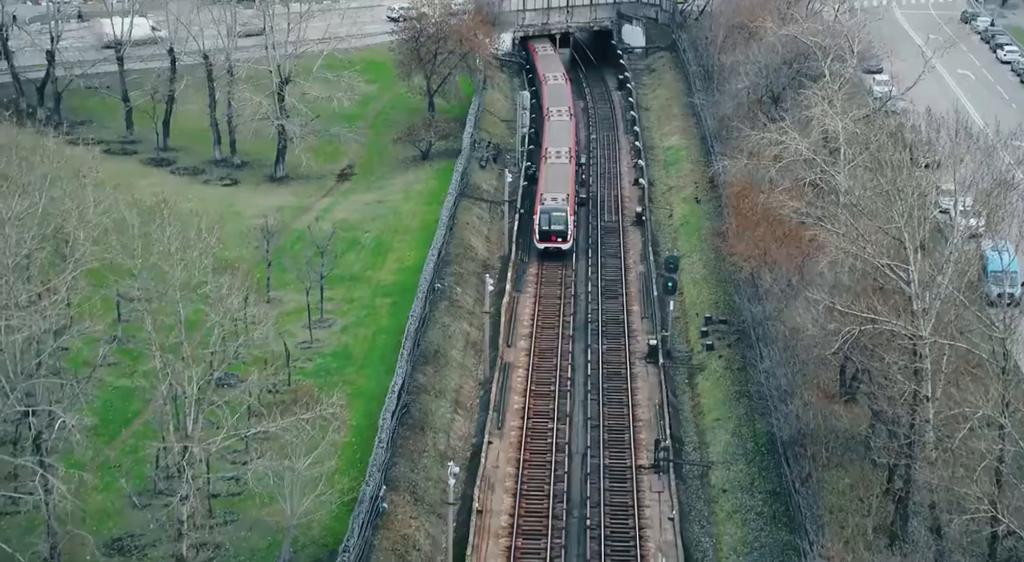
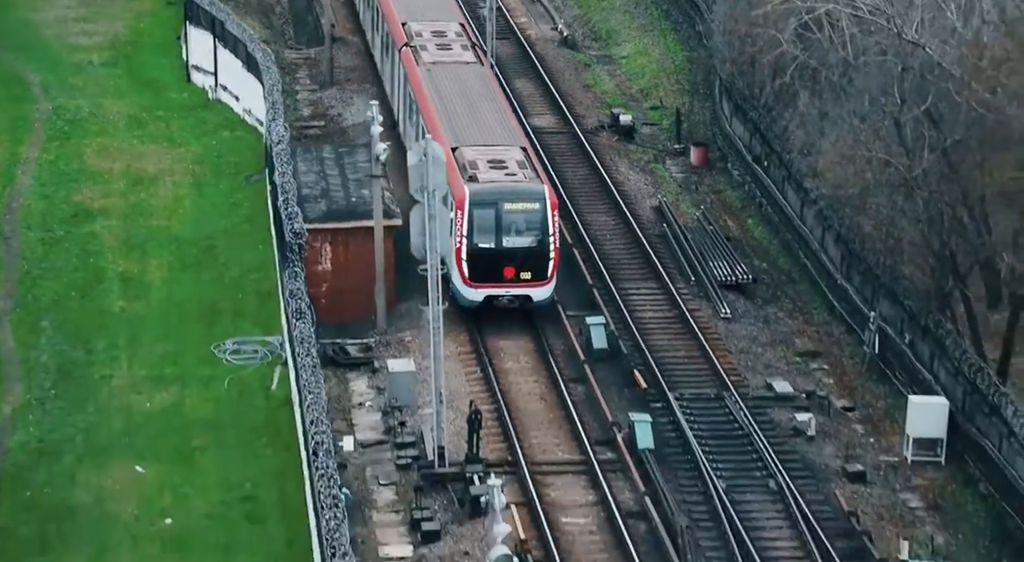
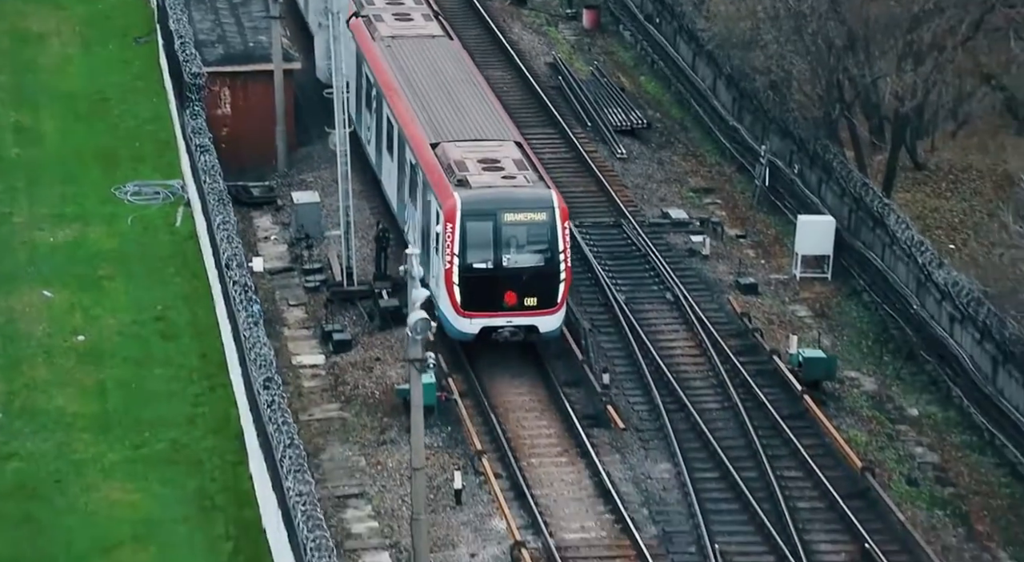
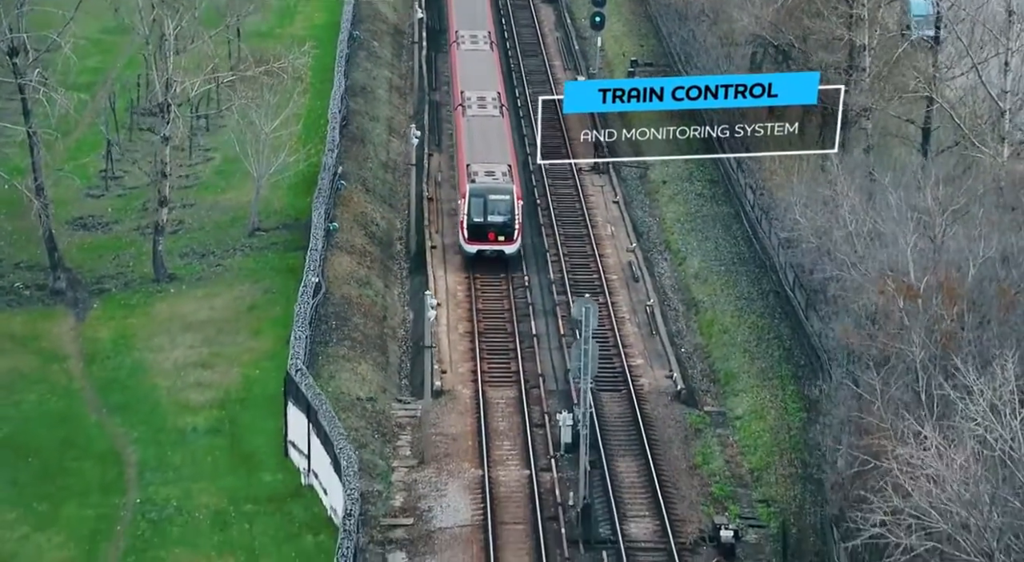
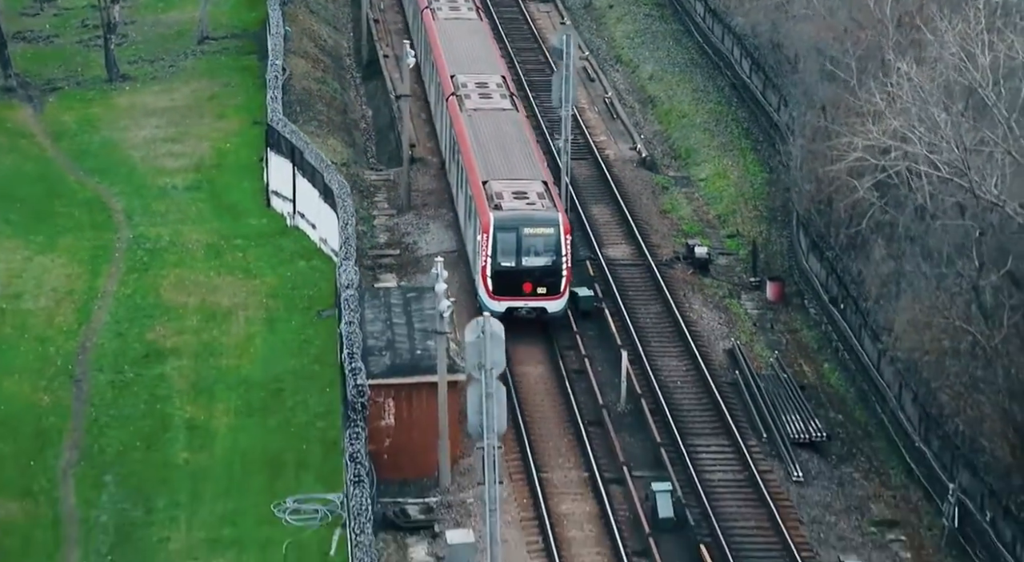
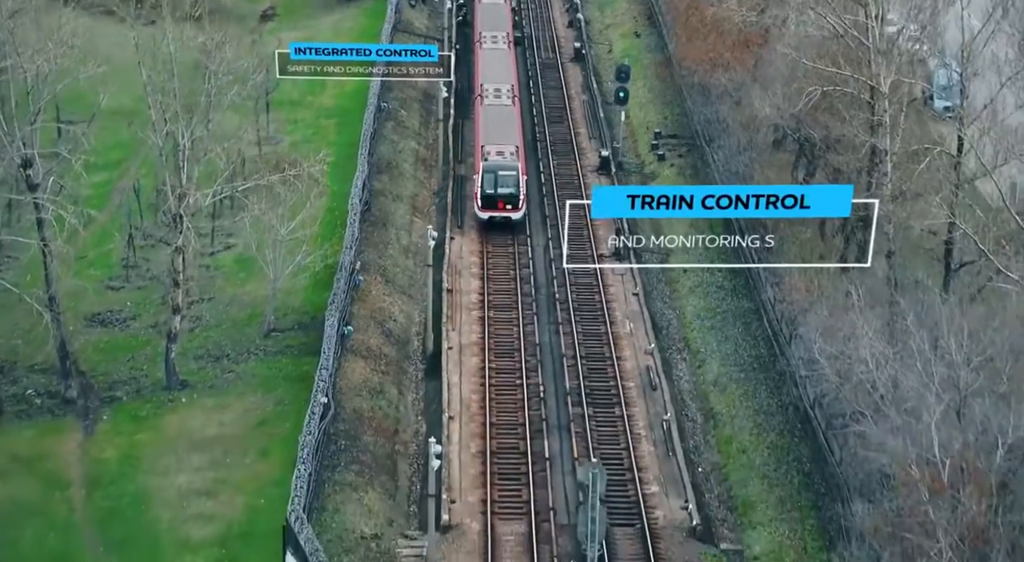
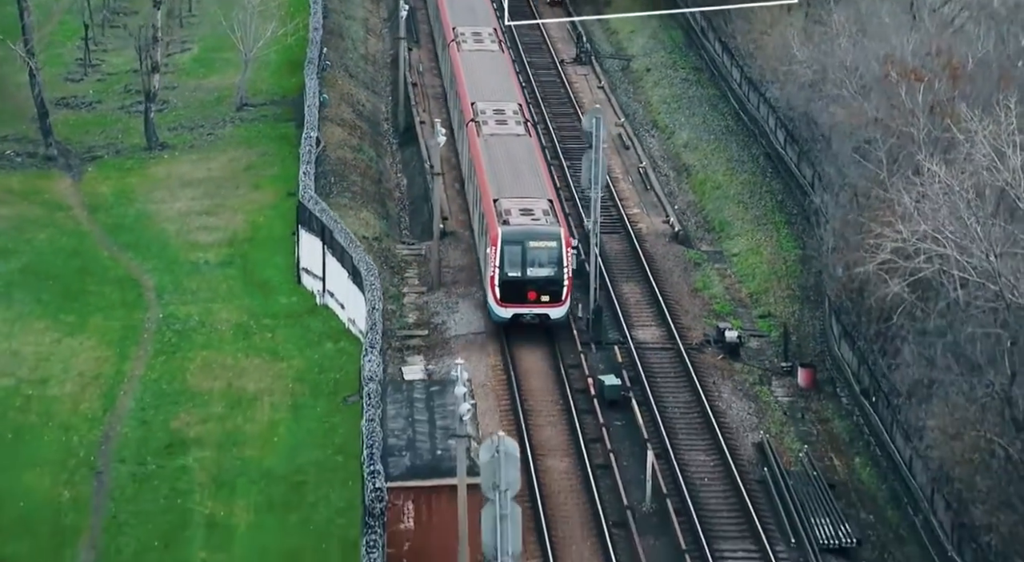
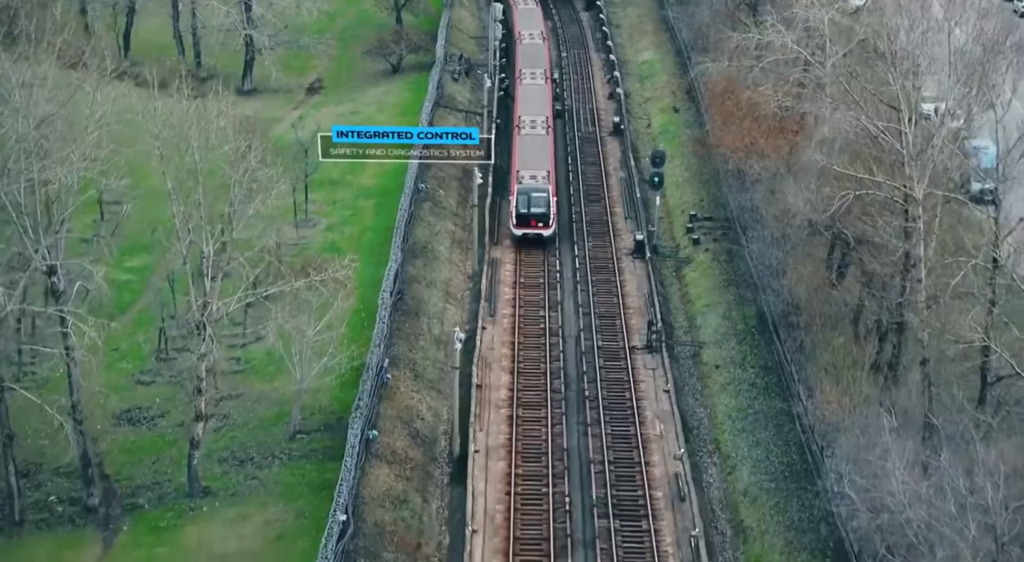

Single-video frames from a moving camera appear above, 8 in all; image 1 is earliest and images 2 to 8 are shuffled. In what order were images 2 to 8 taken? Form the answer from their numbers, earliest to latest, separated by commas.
8, 6, 4, 7, 5, 2, 3
